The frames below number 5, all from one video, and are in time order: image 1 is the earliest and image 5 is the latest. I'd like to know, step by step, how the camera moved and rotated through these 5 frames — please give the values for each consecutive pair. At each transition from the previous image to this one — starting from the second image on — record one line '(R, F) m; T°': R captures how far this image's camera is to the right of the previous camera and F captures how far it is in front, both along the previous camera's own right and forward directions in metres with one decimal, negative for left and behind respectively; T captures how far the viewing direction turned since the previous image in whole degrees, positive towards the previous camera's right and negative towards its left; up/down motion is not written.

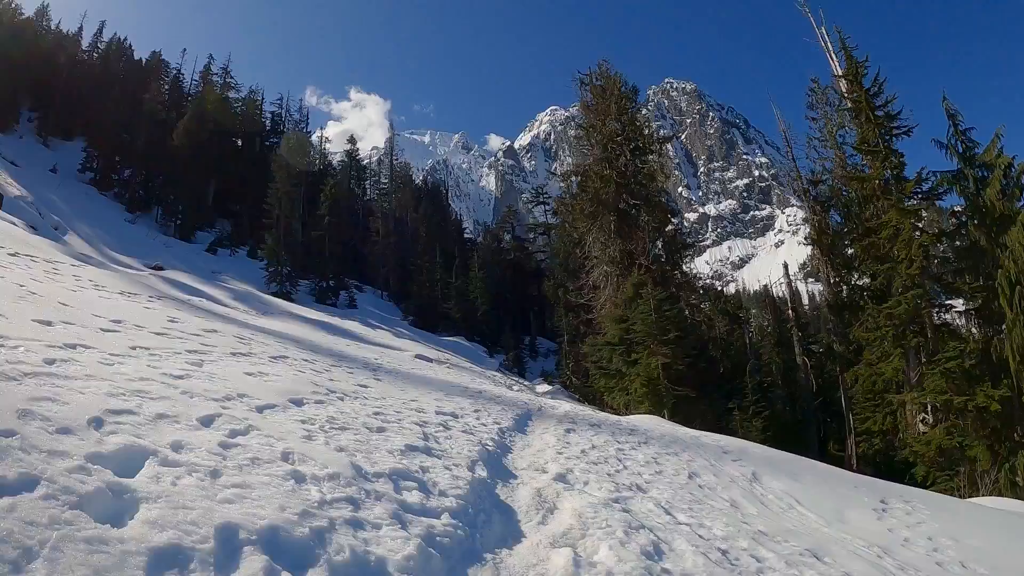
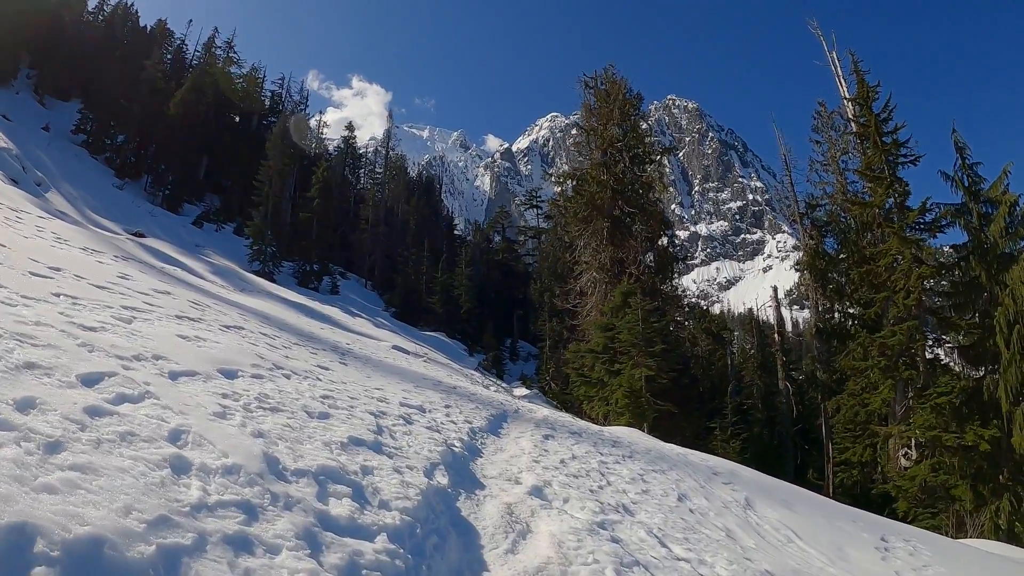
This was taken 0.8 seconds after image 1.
(0.0, +0.6) m; +1°
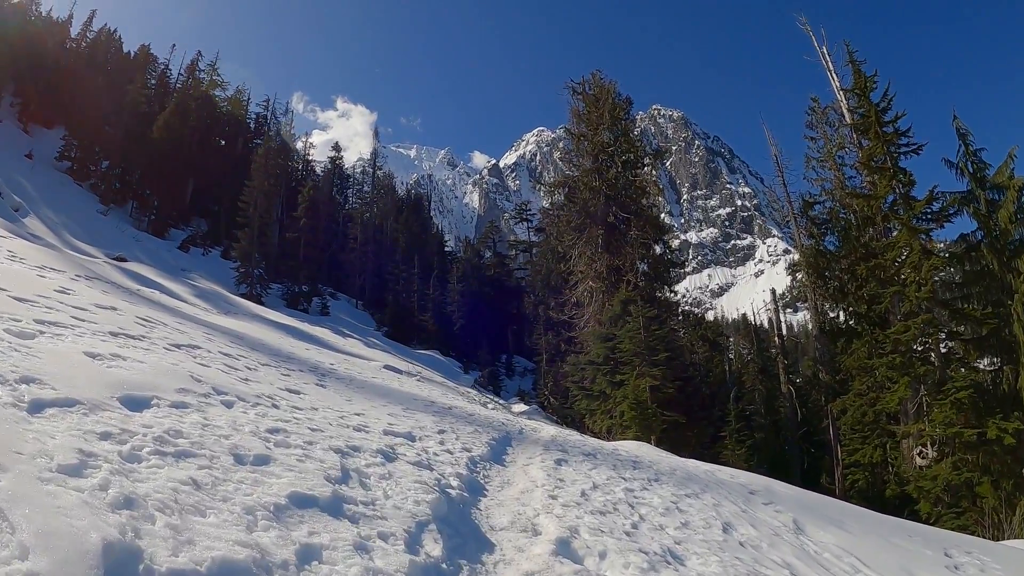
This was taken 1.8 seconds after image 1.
(-0.1, +0.8) m; +1°
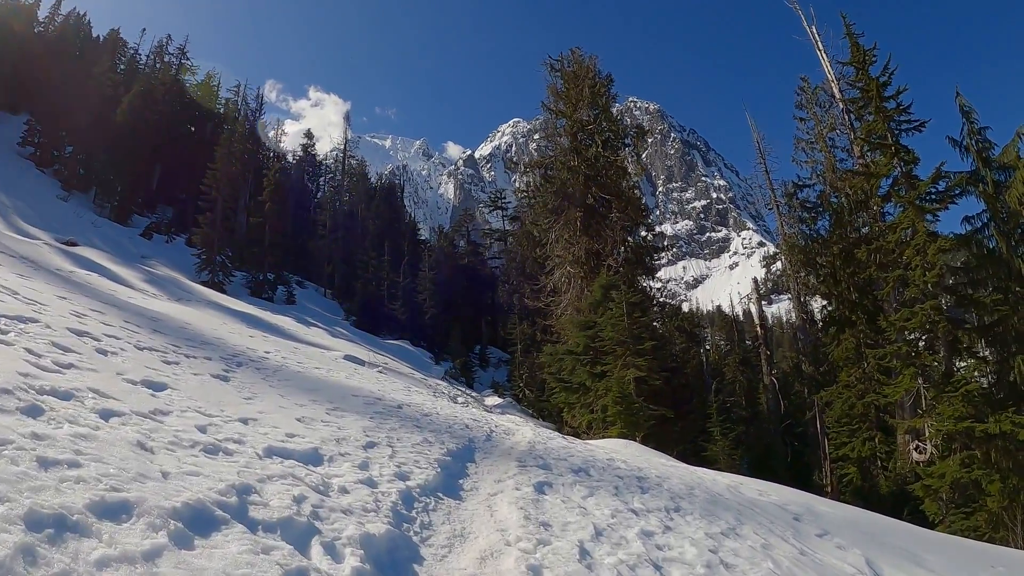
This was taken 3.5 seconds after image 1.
(+0.1, +1.4) m; +3°
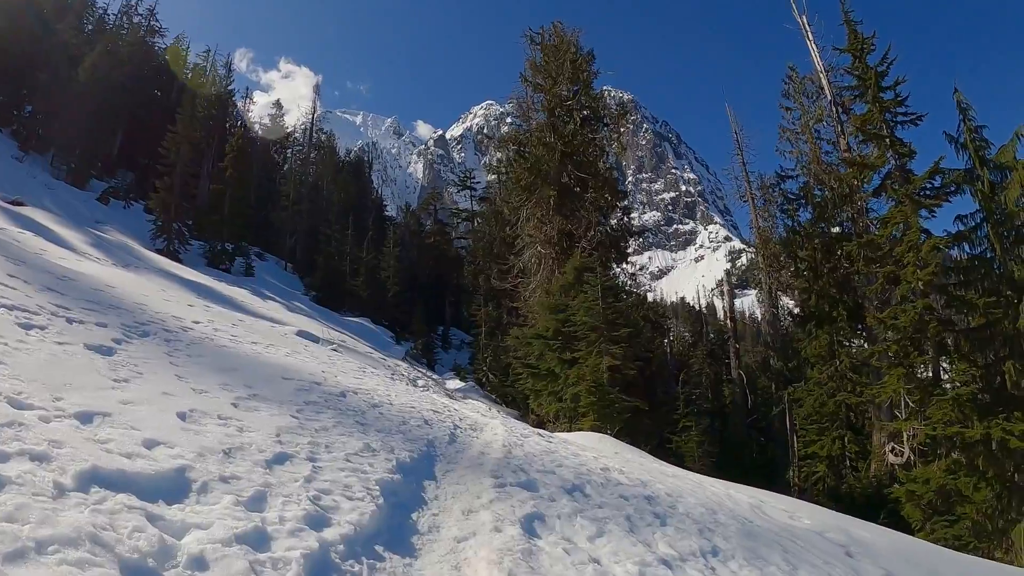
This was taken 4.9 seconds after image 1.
(-0.1, +1.0) m; +4°
